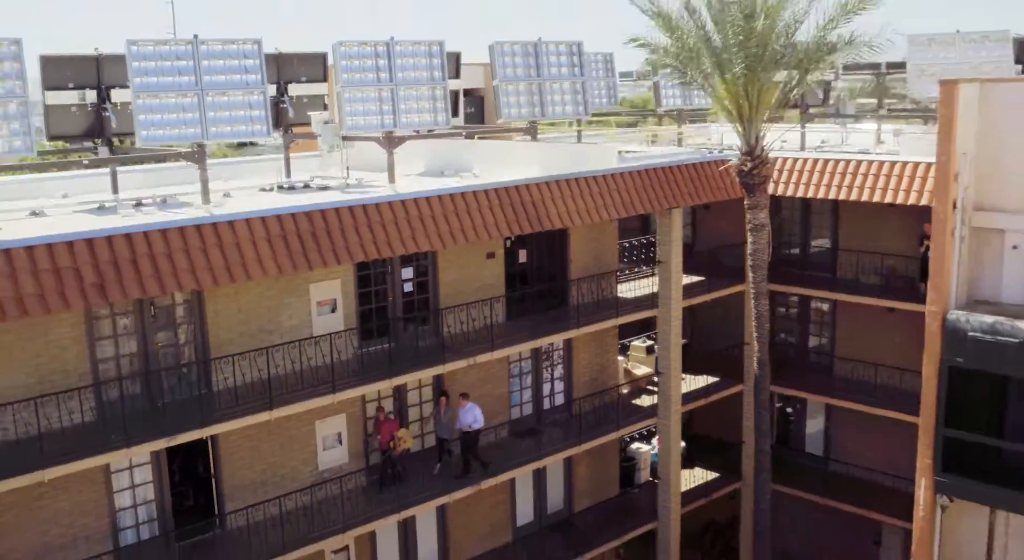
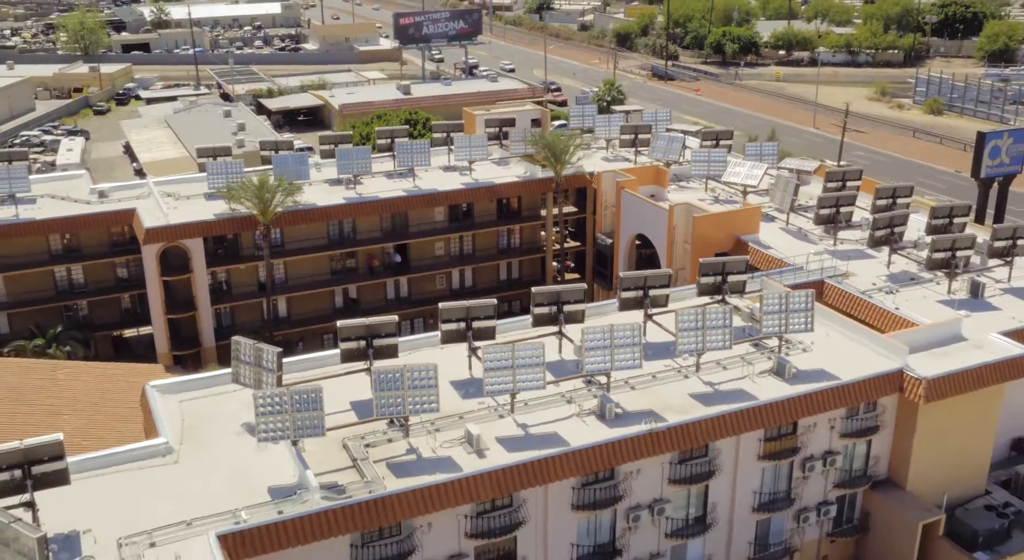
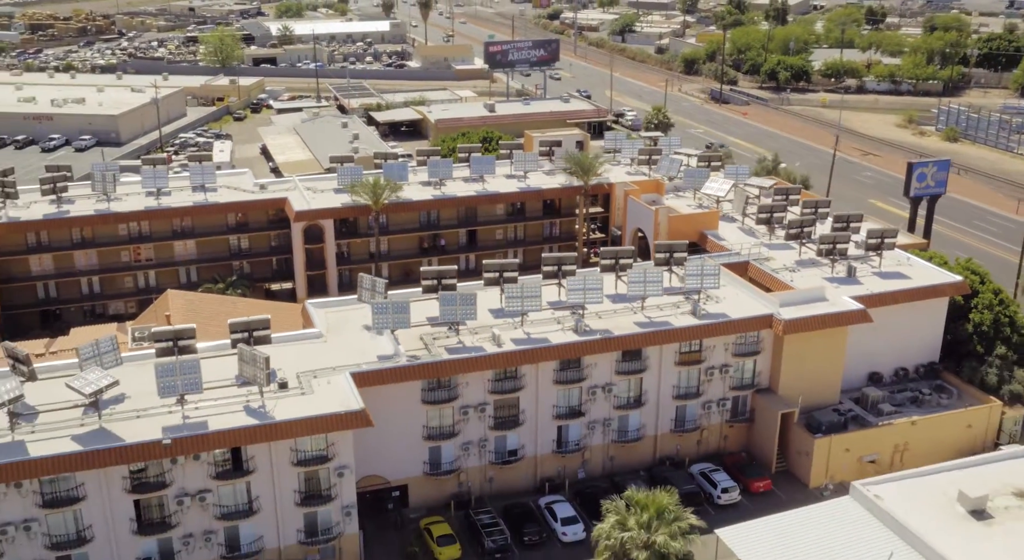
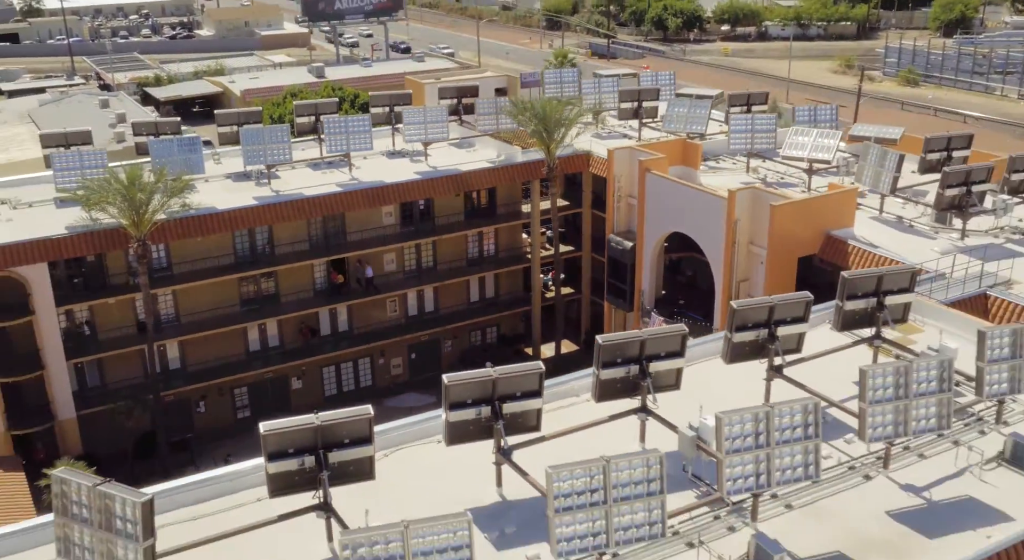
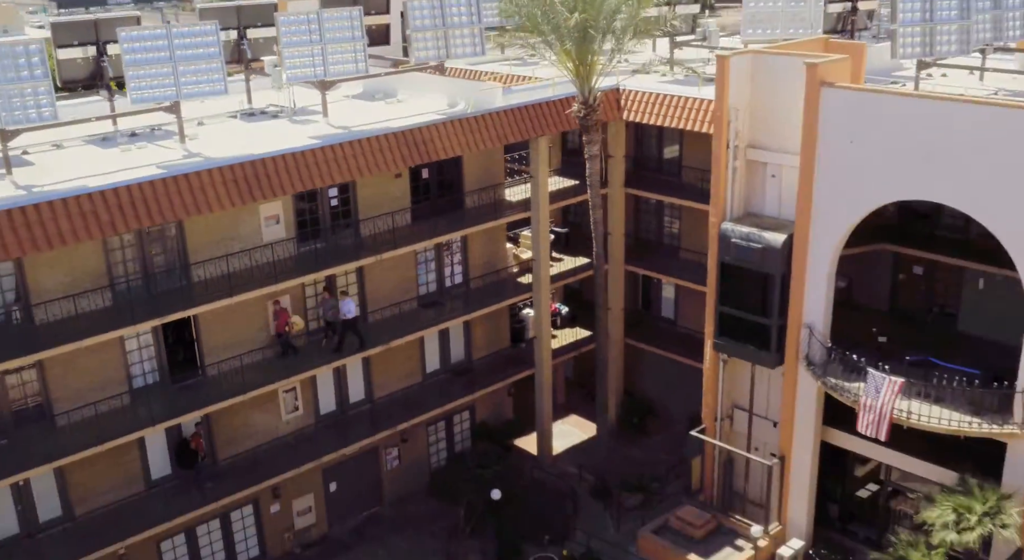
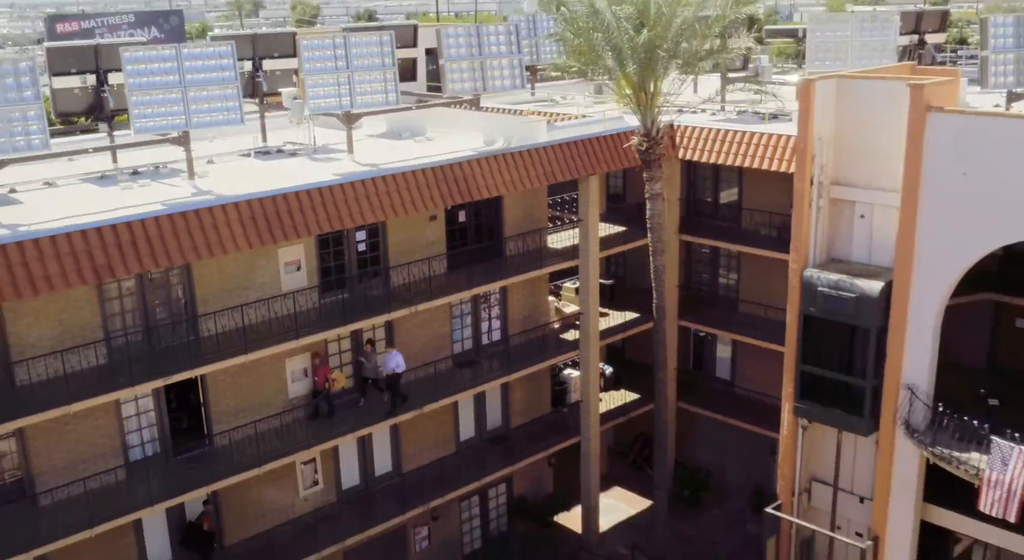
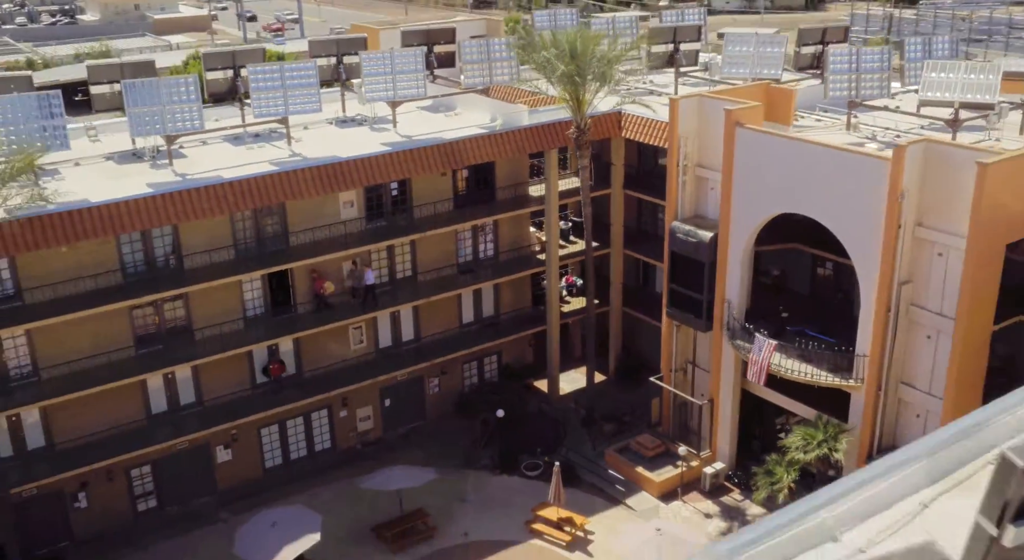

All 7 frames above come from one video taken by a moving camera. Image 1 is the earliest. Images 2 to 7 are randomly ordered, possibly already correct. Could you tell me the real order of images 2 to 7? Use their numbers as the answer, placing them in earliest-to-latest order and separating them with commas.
6, 5, 7, 4, 2, 3
